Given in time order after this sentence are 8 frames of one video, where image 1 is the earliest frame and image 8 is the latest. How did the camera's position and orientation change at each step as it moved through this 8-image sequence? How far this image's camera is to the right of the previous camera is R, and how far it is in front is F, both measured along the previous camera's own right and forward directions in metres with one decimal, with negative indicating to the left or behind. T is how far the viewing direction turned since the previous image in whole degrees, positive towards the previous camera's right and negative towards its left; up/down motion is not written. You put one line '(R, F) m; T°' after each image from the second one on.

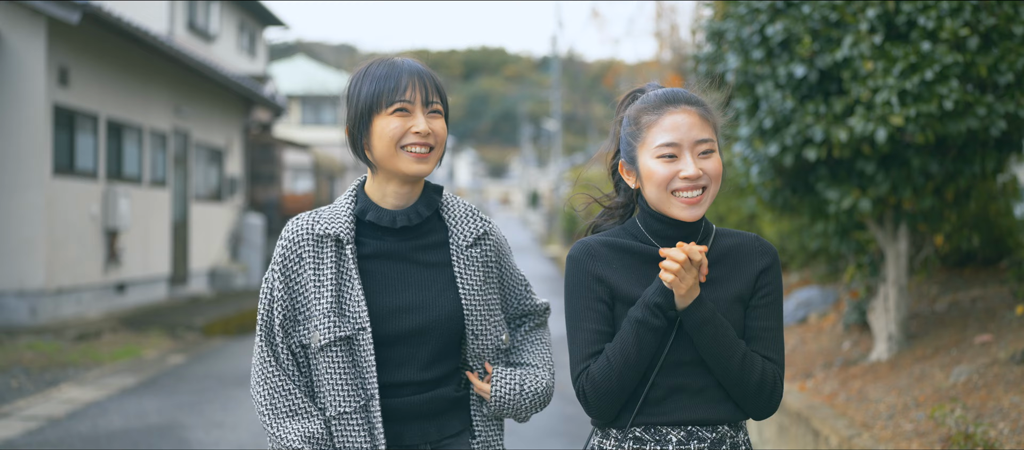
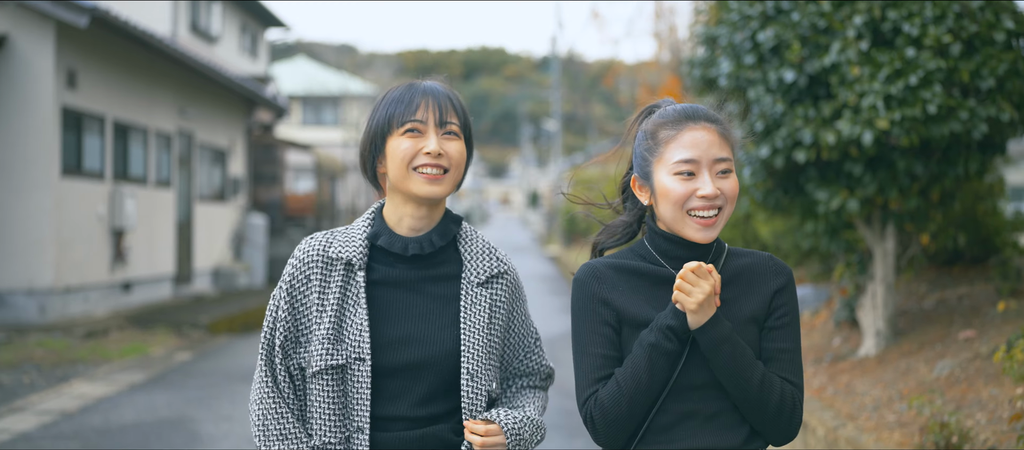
(0.0, -0.2) m; 0°
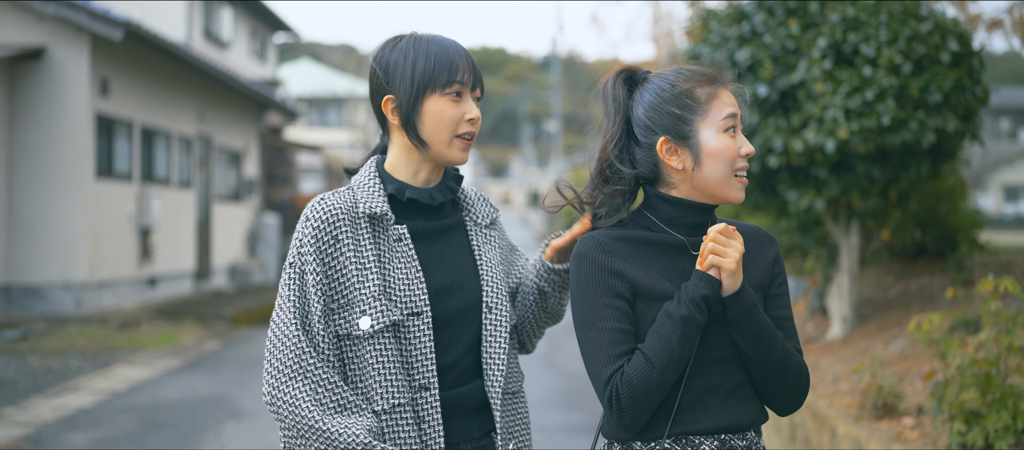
(-0.1, -0.7) m; 0°
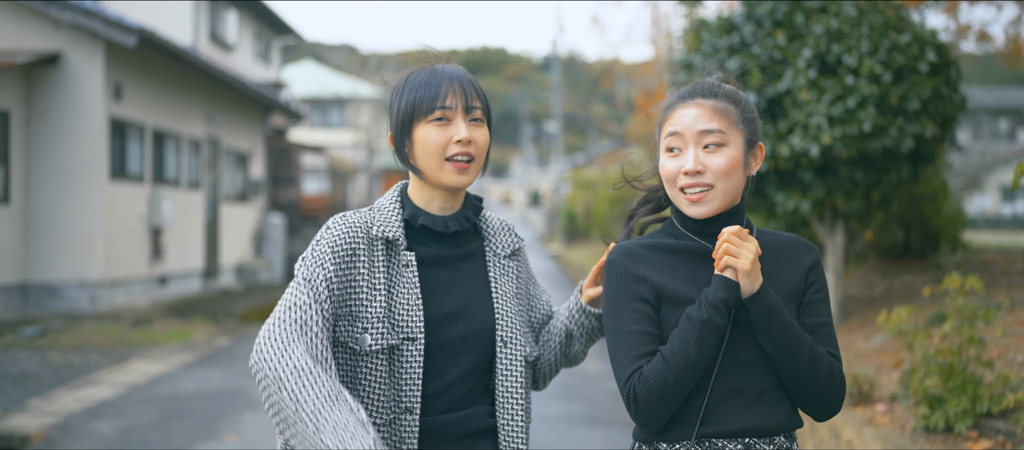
(0.0, -0.3) m; 0°
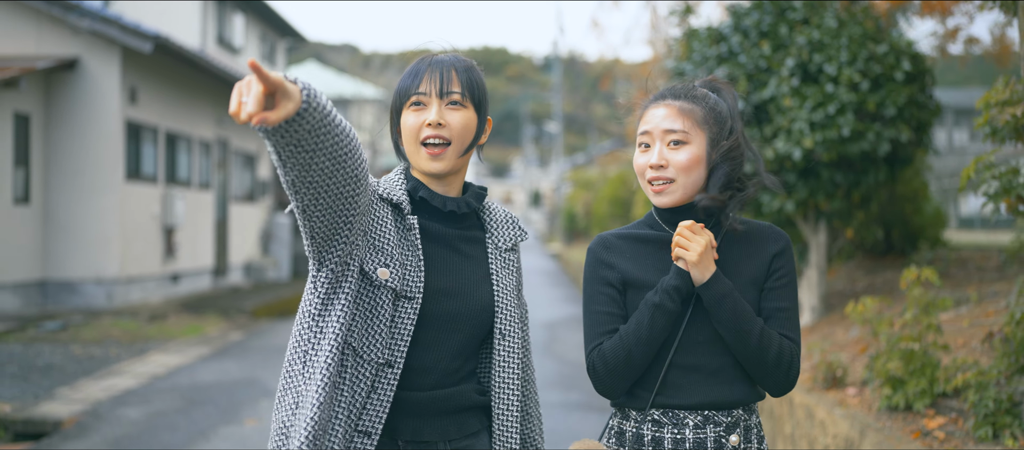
(0.0, -0.4) m; 0°
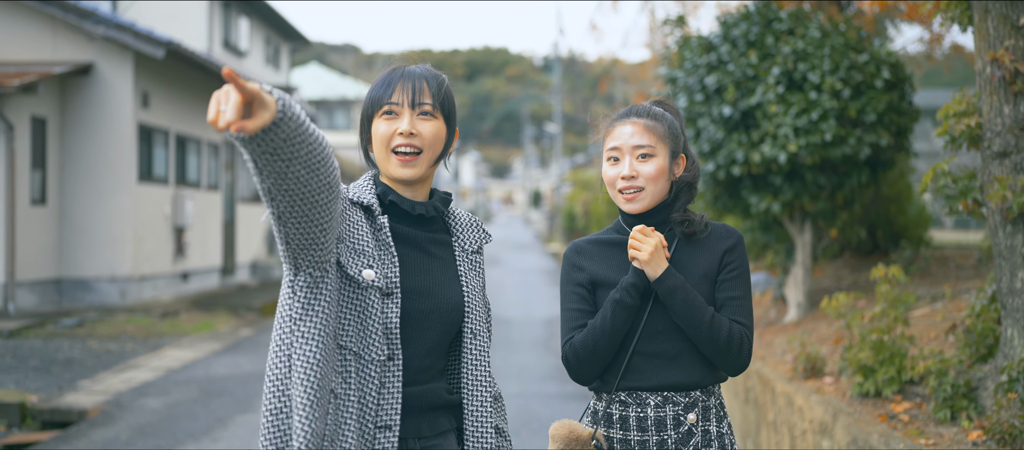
(0.0, -0.4) m; 0°
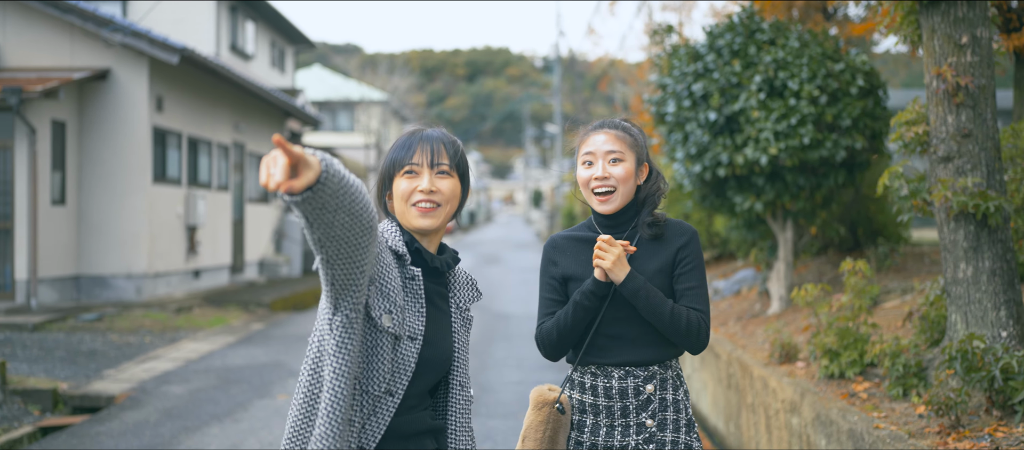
(0.0, -0.5) m; 0°
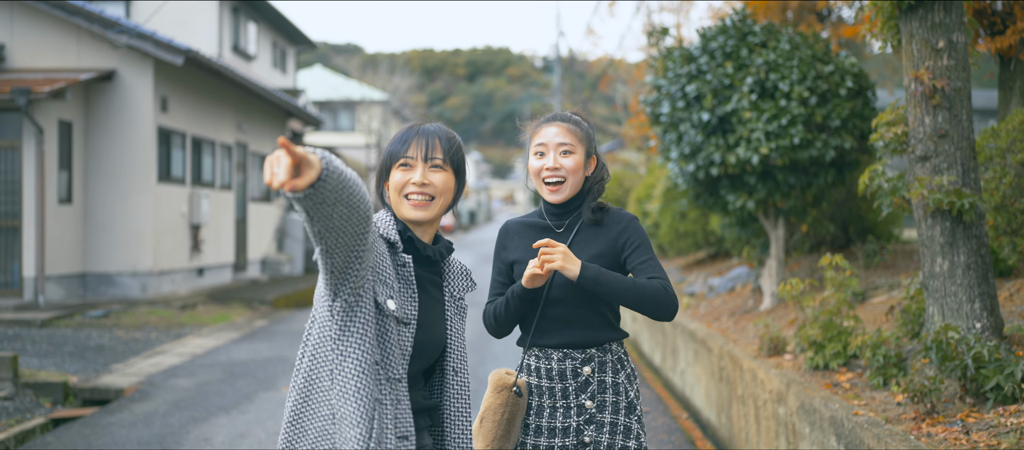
(0.0, -0.2) m; 0°
